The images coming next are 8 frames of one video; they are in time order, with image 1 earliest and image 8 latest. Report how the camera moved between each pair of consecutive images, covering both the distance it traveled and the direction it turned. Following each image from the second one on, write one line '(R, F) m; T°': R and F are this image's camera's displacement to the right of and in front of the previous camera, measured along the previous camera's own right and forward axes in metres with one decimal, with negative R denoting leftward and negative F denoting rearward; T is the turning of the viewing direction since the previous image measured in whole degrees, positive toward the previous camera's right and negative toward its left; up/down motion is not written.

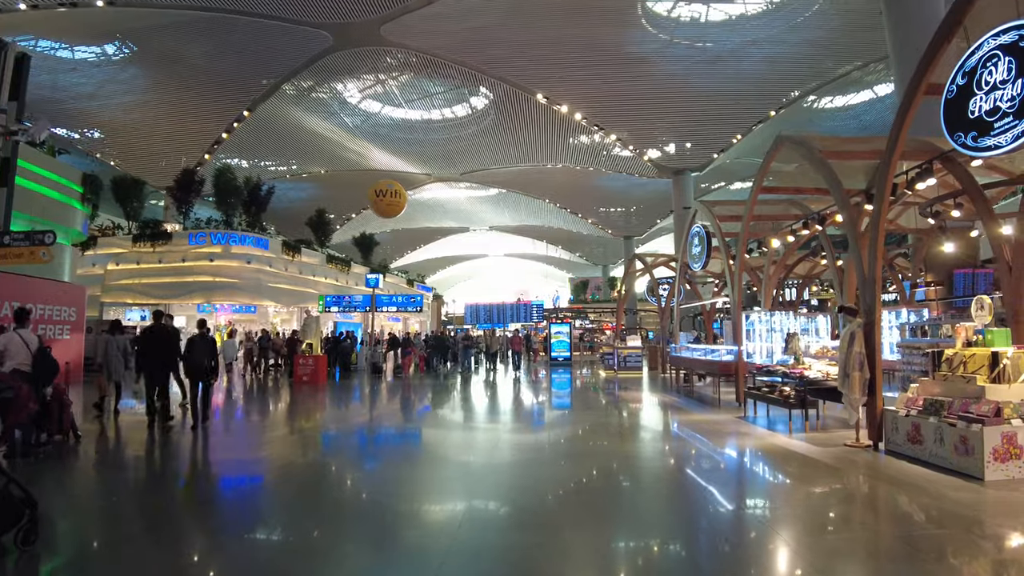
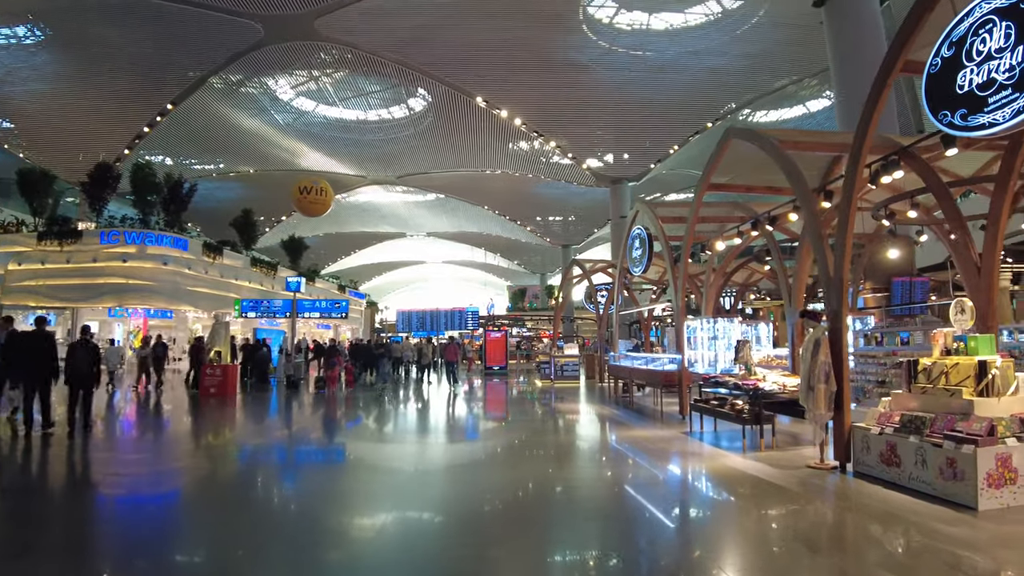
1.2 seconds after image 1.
(+0.1, +0.9) m; +5°
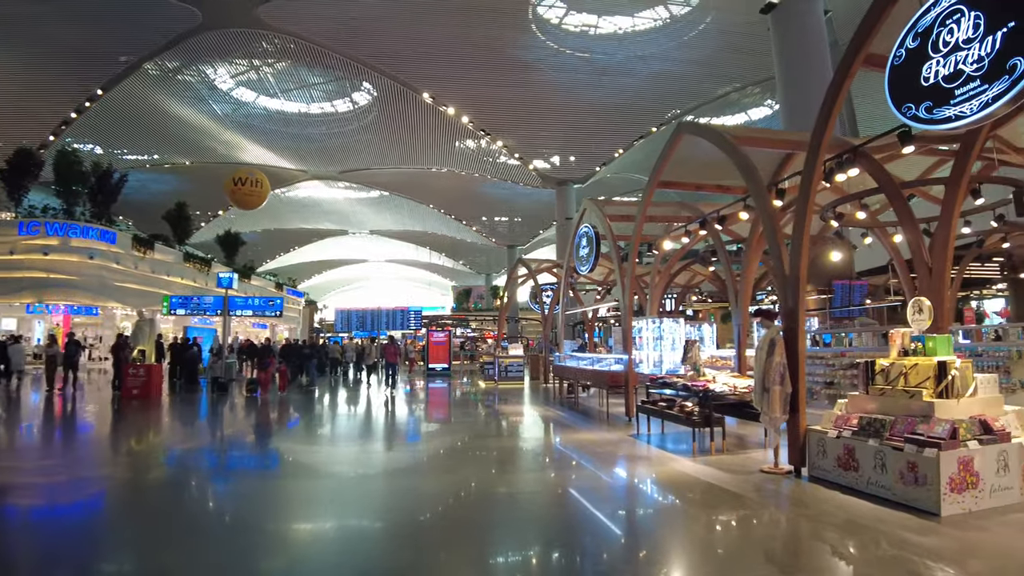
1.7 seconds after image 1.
(0.0, +0.4) m; +5°
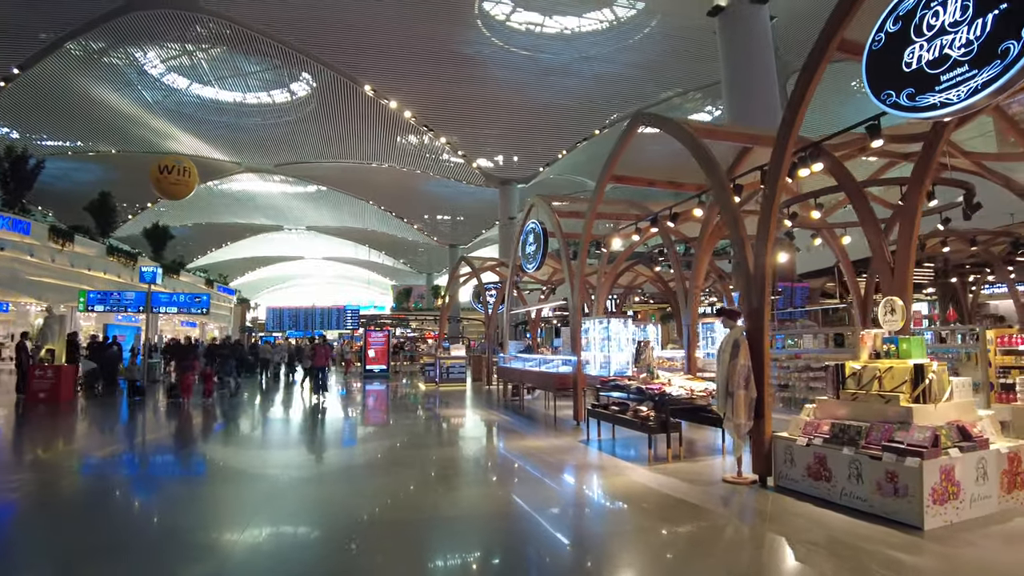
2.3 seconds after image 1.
(-0.1, +0.5) m; +5°
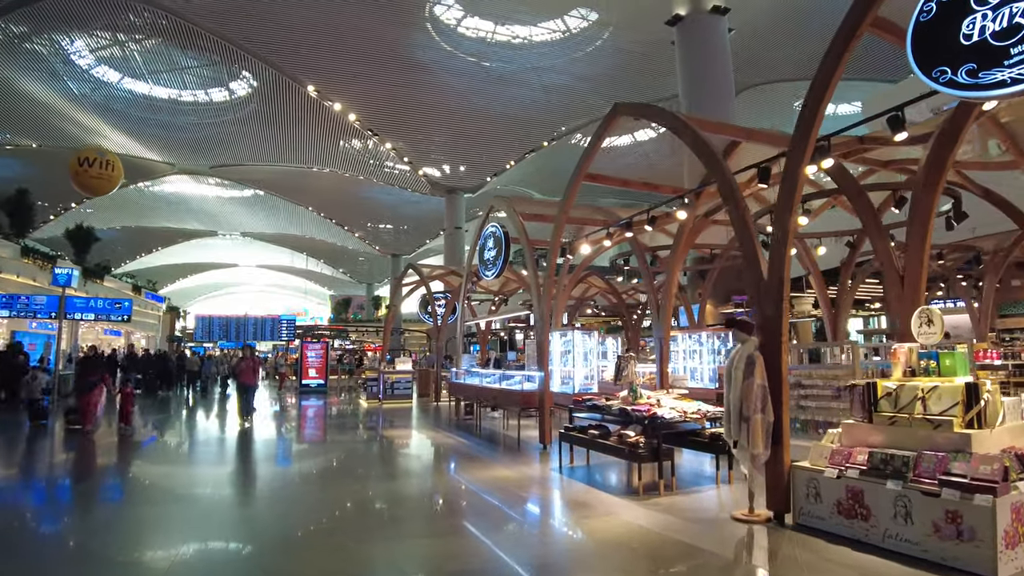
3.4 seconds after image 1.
(-0.2, +0.8) m; +5°
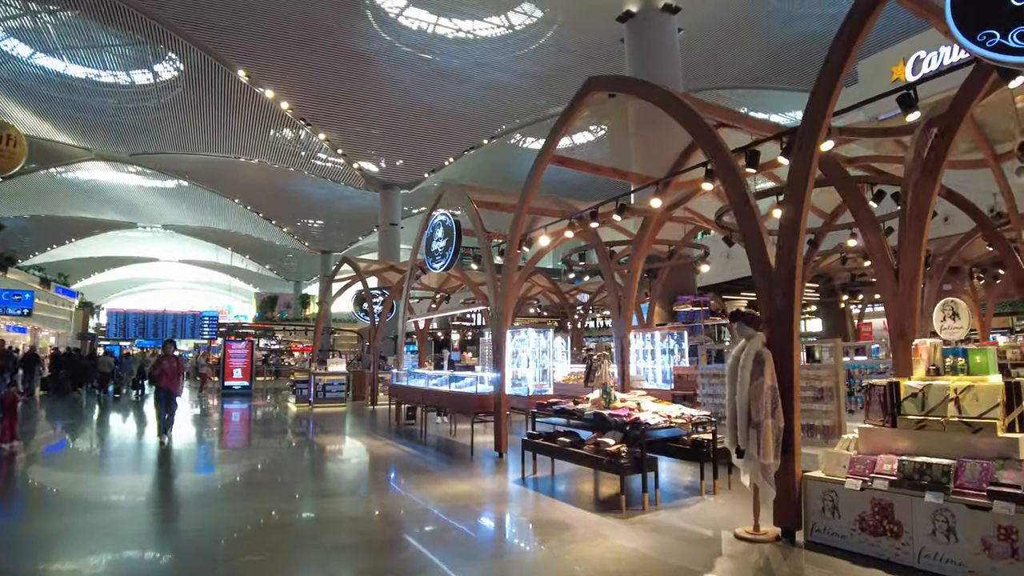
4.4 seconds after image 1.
(-0.2, +0.6) m; +5°
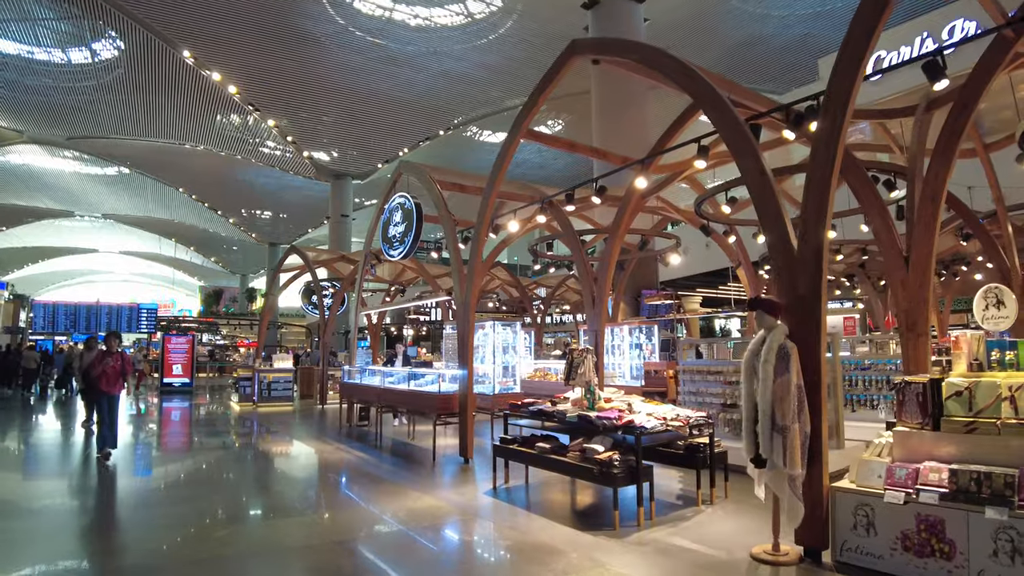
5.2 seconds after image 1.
(-0.2, +0.6) m; +4°
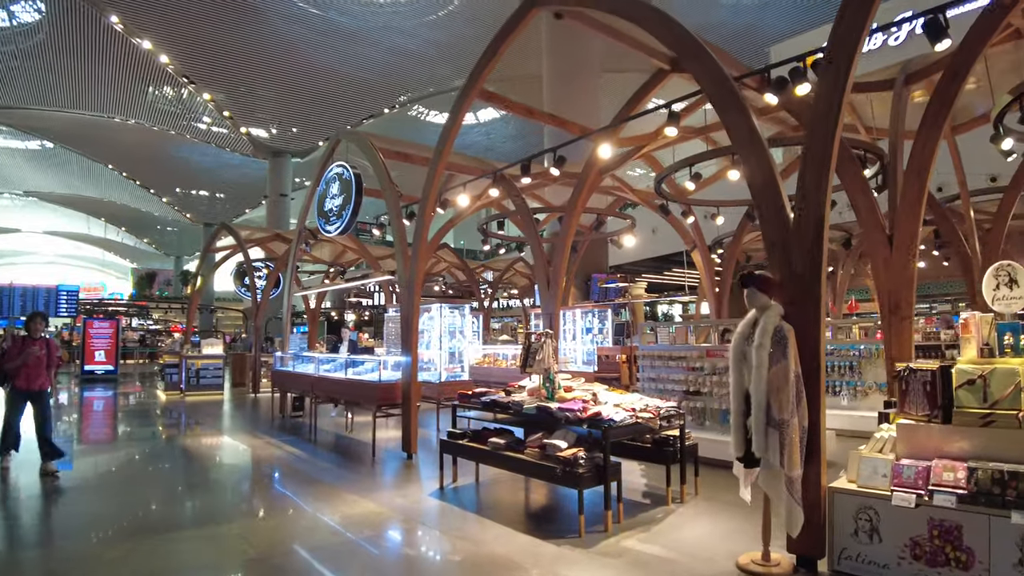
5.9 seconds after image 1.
(0.0, +0.5) m; +4°
